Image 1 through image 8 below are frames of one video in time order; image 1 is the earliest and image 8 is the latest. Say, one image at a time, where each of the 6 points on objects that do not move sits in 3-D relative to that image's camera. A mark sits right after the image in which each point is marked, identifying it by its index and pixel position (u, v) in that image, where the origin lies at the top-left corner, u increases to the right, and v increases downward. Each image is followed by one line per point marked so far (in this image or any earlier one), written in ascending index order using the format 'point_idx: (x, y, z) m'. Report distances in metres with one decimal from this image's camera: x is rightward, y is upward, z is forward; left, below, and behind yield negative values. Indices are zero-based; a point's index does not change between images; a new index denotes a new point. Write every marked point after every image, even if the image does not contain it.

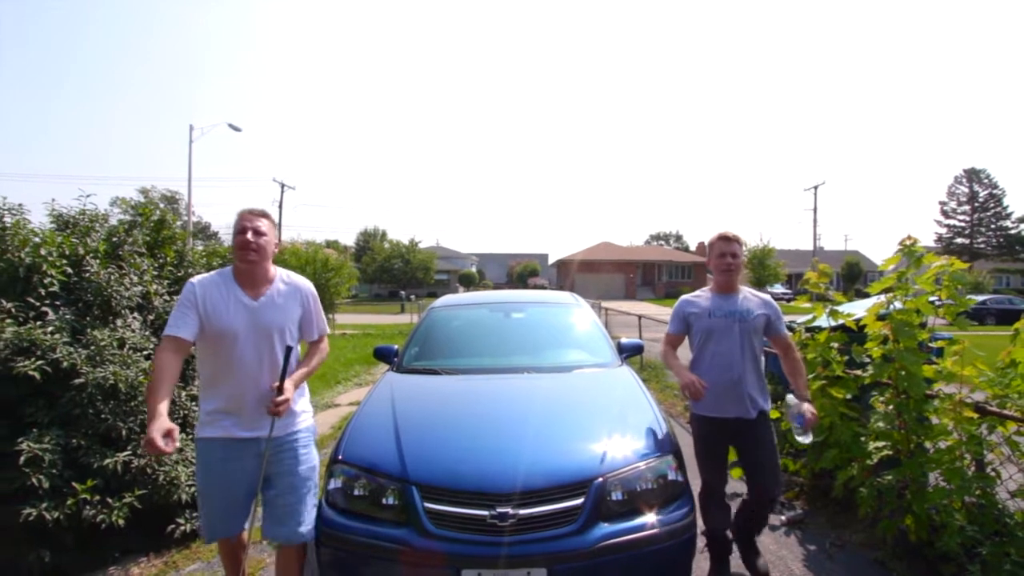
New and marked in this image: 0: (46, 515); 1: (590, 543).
0: (-3.4, -1.7, +3.5) m
1: (+0.4, -1.4, +2.7) m
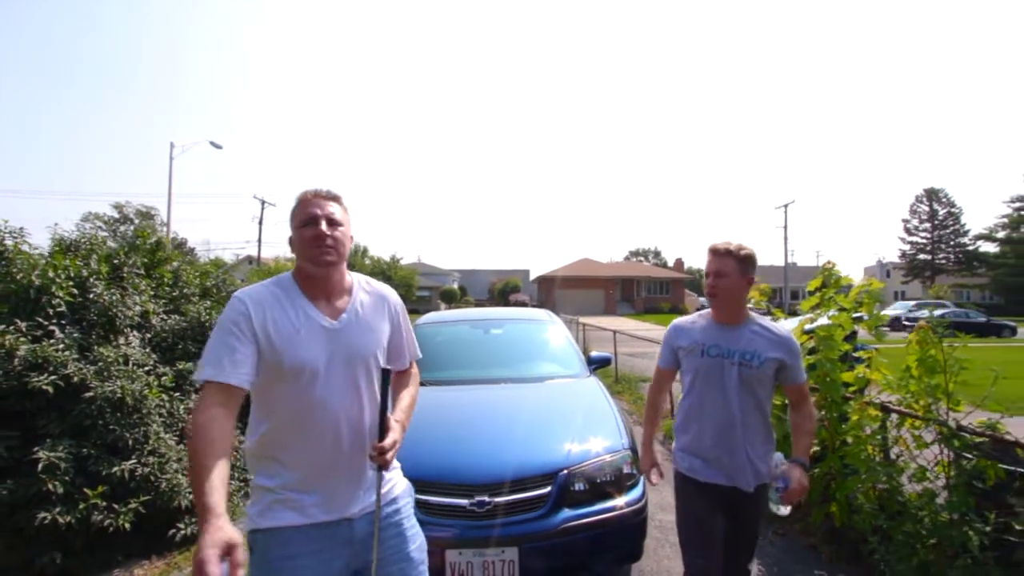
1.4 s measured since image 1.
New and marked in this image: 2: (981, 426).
0: (-3.6, -1.8, +3.8) m
1: (+0.3, -1.6, +3.2) m
2: (+3.0, -0.9, +3.1) m
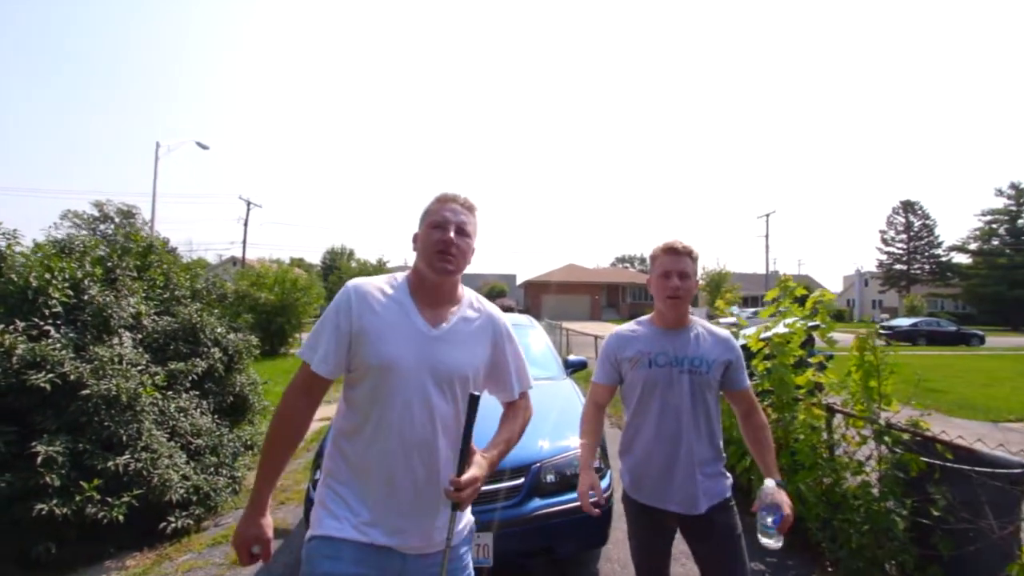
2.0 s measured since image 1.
0: (-3.8, -1.8, +4.0) m
1: (+0.1, -1.6, +3.5) m
2: (+2.8, -1.0, +3.5) m
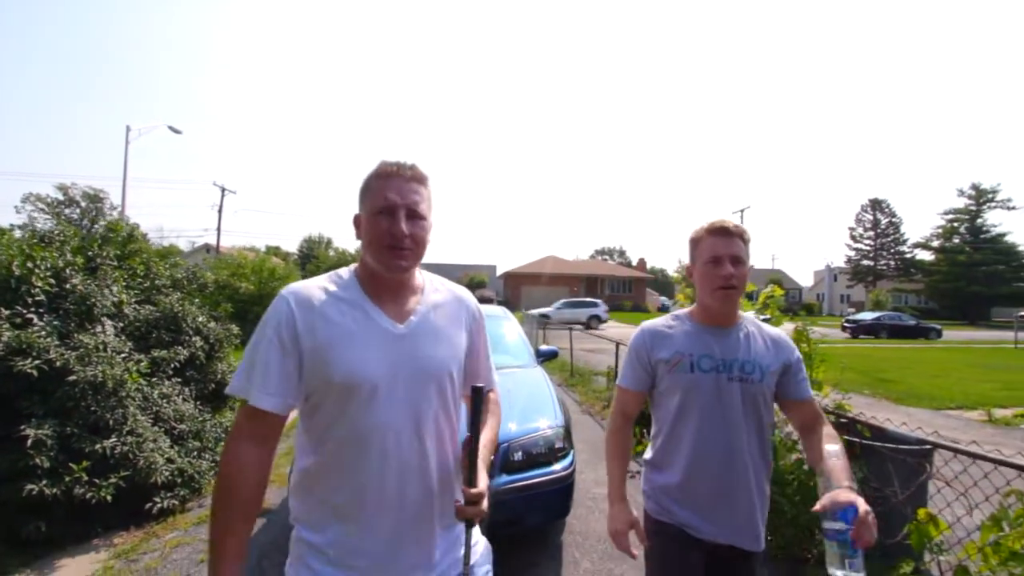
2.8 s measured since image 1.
0: (-4.0, -1.7, +4.2) m
1: (-0.1, -1.6, +3.8) m
2: (+2.6, -1.0, +3.9) m
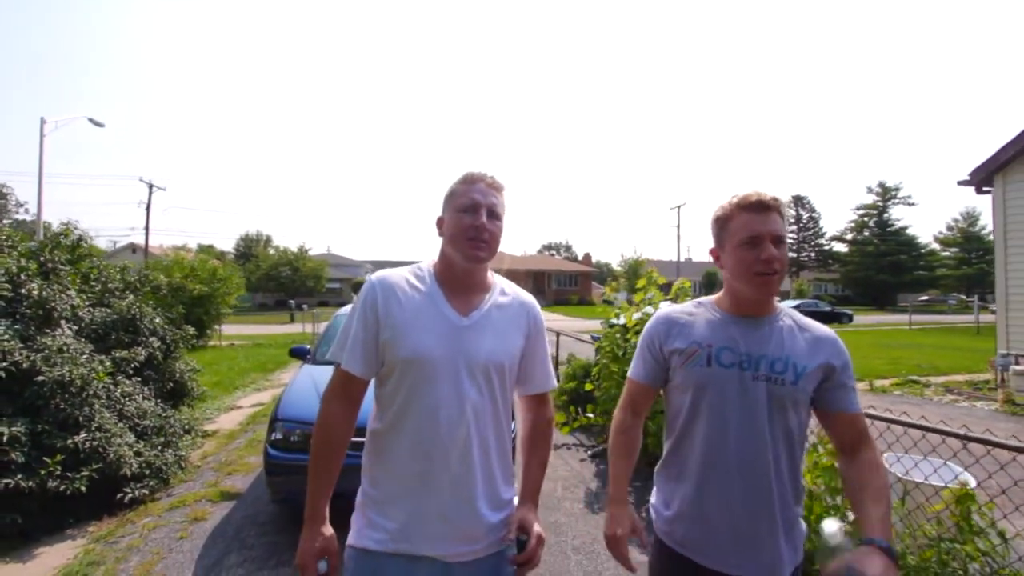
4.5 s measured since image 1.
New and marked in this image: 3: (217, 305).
0: (-4.5, -1.8, +4.4) m
1: (-0.6, -1.5, +4.5) m
2: (+2.1, -0.9, +4.9) m
3: (-10.7, -0.6, +17.5) m
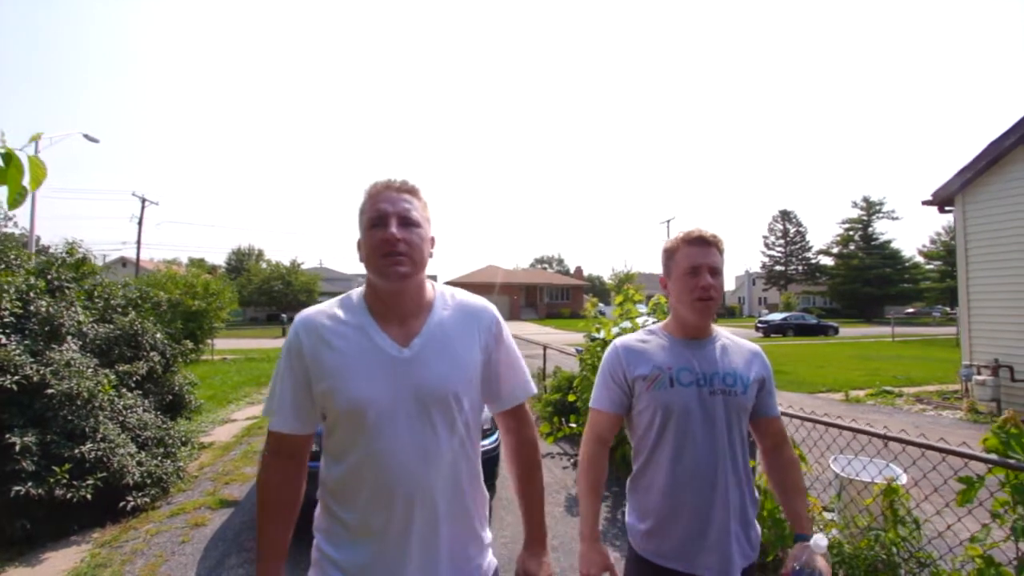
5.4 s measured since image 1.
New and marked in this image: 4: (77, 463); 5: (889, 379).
0: (-4.7, -2.0, +4.7) m
1: (-0.7, -1.7, +4.8) m
2: (+2.0, -1.1, +5.2) m
3: (-11.0, -1.2, +17.7) m
4: (-4.6, -1.8, +5.1) m
5: (+10.7, -2.6, +13.8) m
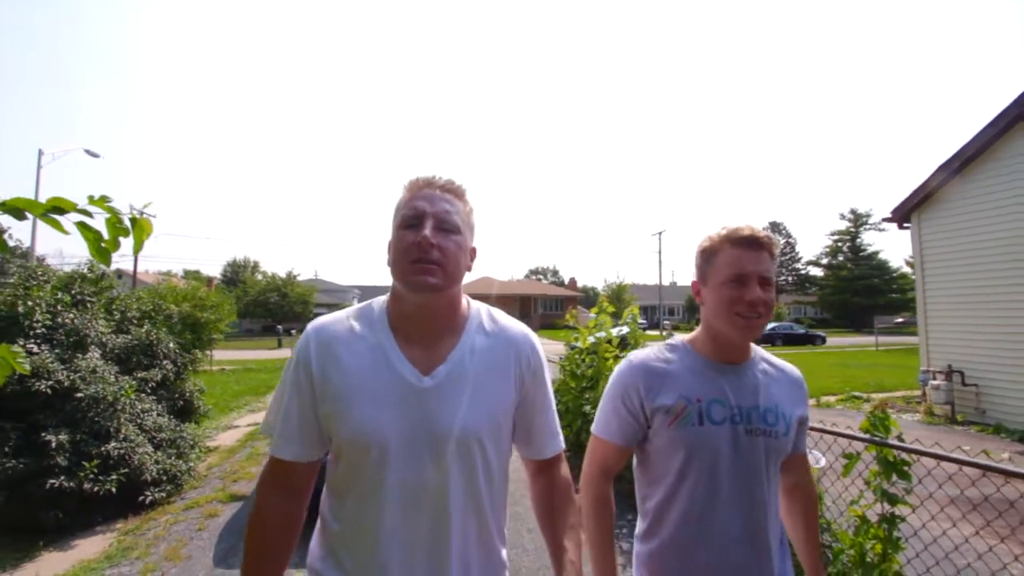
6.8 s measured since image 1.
0: (-4.9, -2.1, +5.3) m
1: (-0.9, -1.9, +5.4) m
2: (+1.7, -1.2, +5.9) m
3: (-11.3, -1.6, +18.2) m
4: (-4.8, -2.0, +5.6) m
5: (+10.4, -2.9, +14.5) m
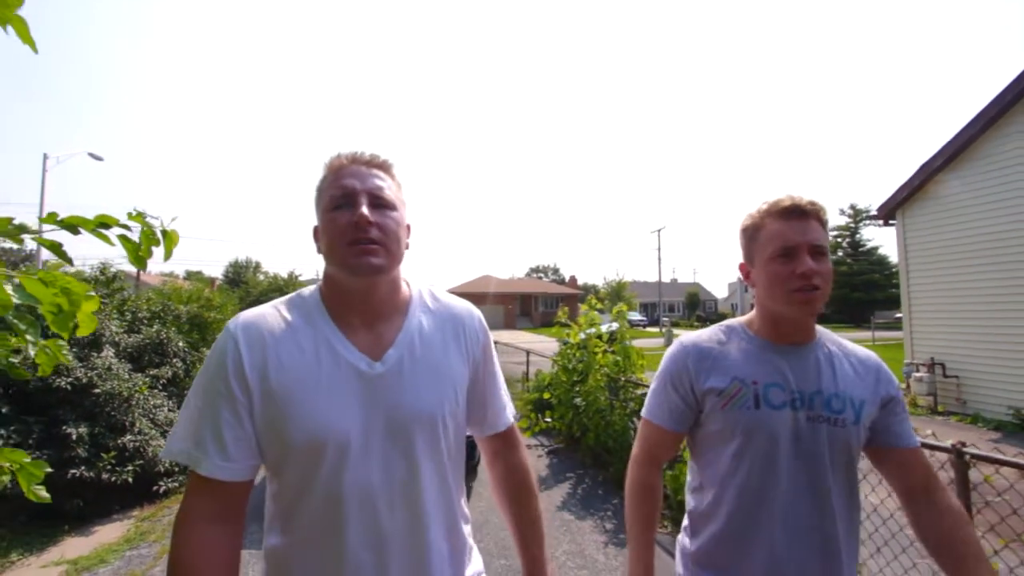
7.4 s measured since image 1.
0: (-4.9, -2.1, +5.6) m
1: (-1.0, -1.9, +5.7) m
2: (+1.7, -1.2, +6.2) m
3: (-11.4, -1.7, +18.5) m
4: (-4.9, -2.0, +6.0) m
5: (+10.4, -2.8, +14.8) m
